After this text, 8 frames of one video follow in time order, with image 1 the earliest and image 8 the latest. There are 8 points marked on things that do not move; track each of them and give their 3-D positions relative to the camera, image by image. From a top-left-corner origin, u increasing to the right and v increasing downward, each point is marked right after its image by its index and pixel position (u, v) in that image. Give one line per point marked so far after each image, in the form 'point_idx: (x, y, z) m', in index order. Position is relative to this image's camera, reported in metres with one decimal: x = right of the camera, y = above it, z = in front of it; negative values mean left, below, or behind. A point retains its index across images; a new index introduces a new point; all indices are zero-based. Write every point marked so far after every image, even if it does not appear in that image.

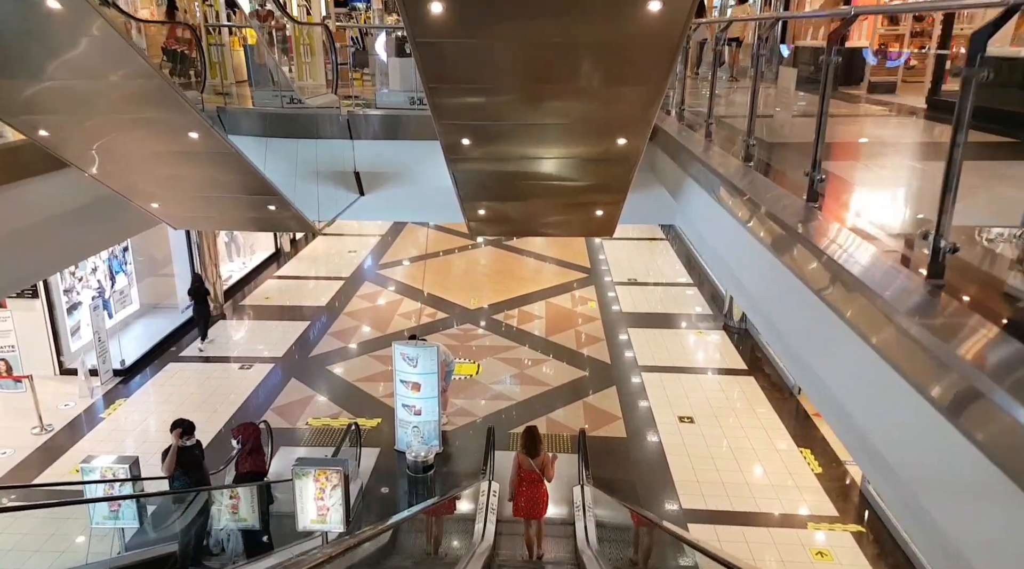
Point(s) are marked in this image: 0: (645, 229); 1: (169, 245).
0: (+3.5, +1.5, +18.9) m
1: (-5.4, +0.4, +11.4) m
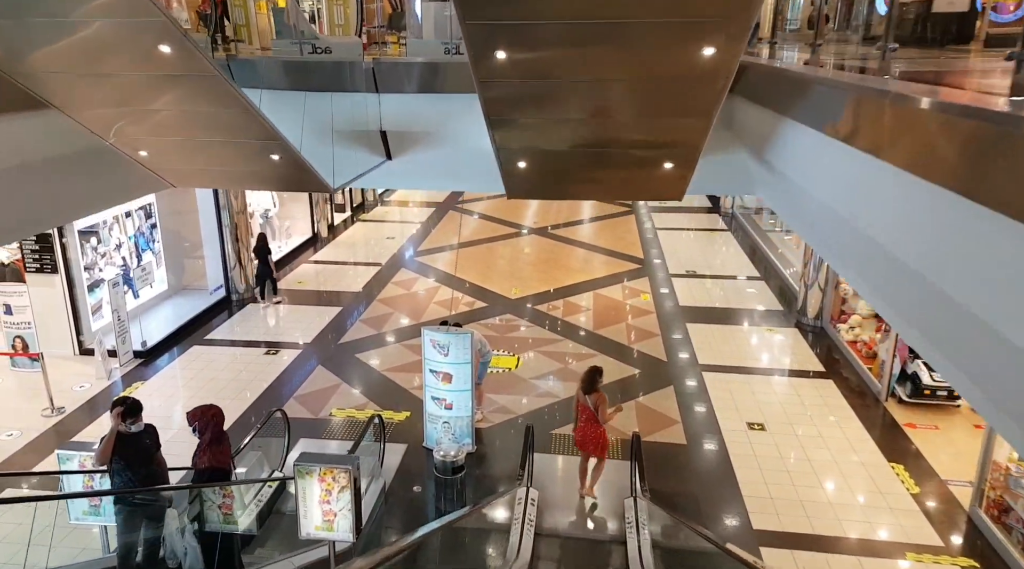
0: (+4.7, +1.6, +17.7) m
1: (-4.7, +0.7, +10.9) m
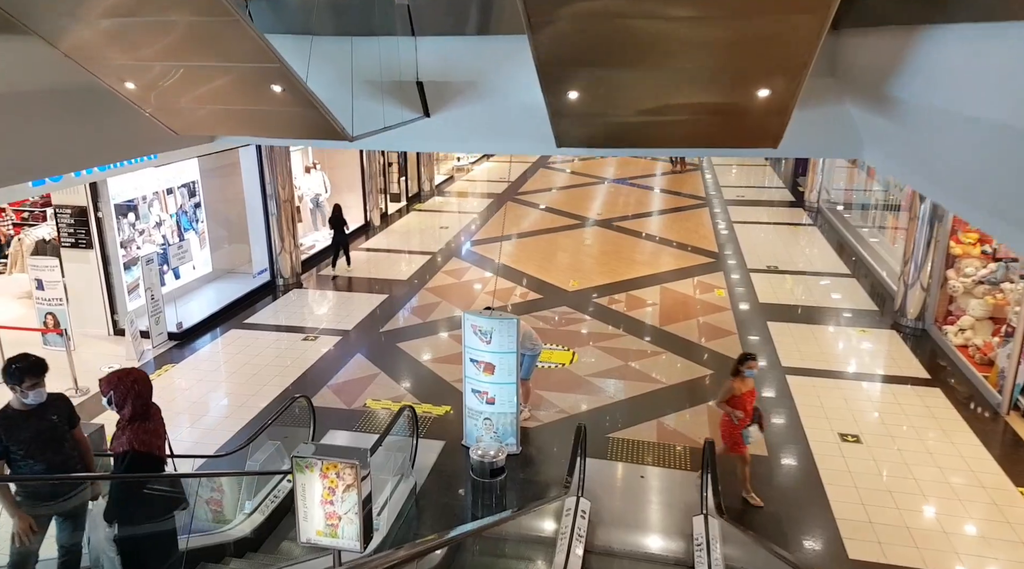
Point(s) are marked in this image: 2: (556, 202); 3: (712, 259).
0: (+6.1, +1.6, +16.3) m
1: (-3.8, +0.9, +10.4) m
2: (+1.0, +1.9, +16.9) m
3: (+3.6, +0.5, +12.9) m
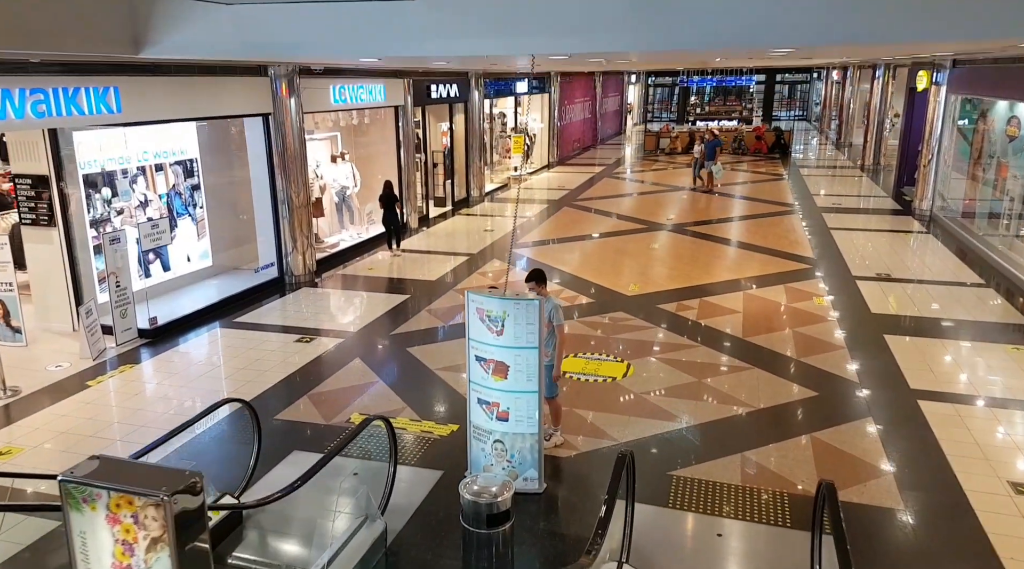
0: (+7.3, +1.2, +13.9) m
1: (-3.2, +1.0, +9.0) m
2: (+2.3, +1.6, +15.0) m
3: (+4.4, +0.3, +10.8) m
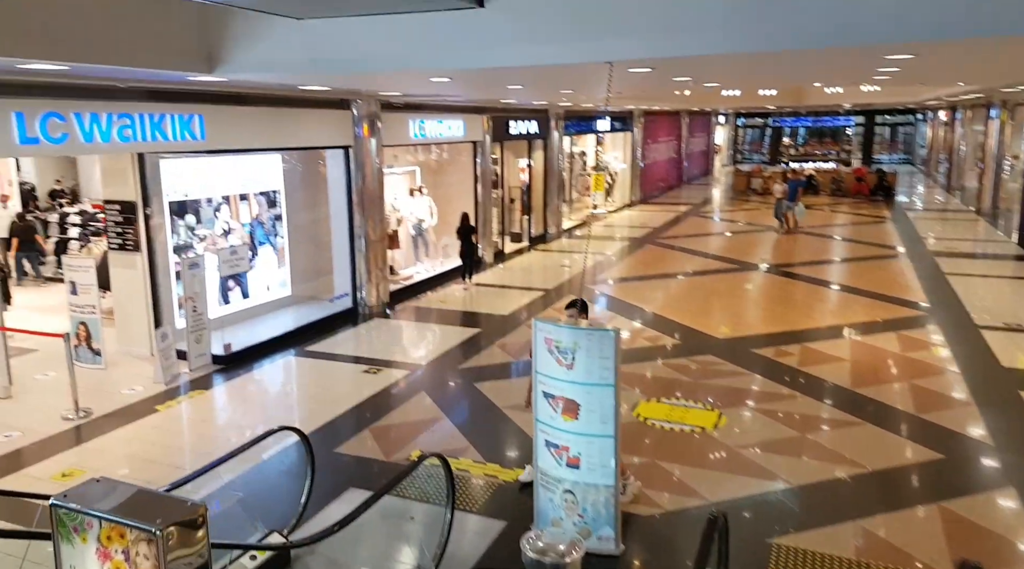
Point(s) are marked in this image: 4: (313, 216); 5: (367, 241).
0: (+8.8, +0.3, +12.6) m
1: (-2.2, +0.6, +8.9) m
2: (+3.9, +0.7, +14.3) m
3: (+5.5, -0.4, +9.7) m
4: (-2.4, +0.9, +8.7) m
5: (-1.8, +0.6, +8.7) m
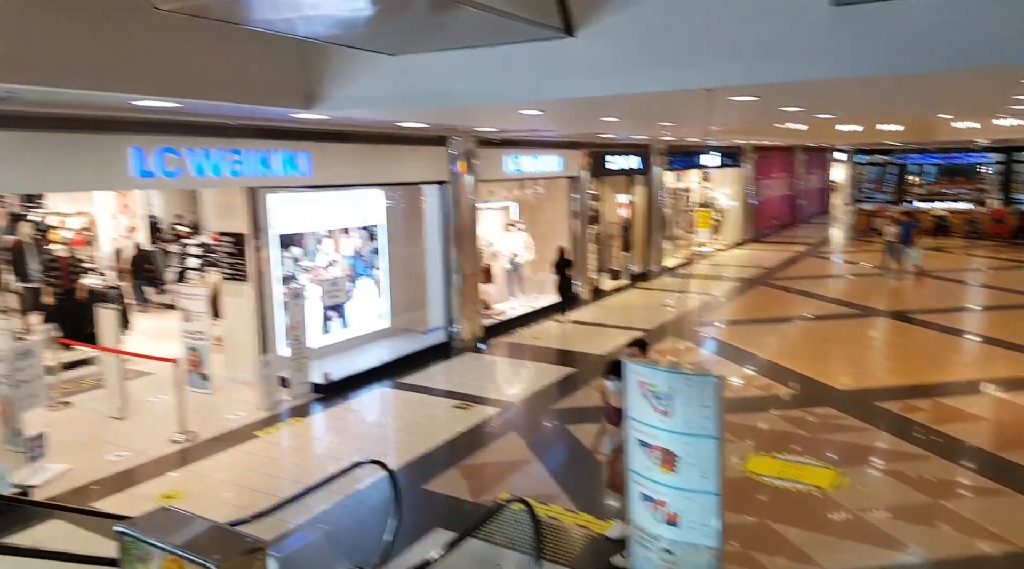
0: (+10.4, -0.6, +11.0) m
1: (-1.0, +0.2, +9.0) m
2: (+5.9, -0.1, +13.4) m
3: (+6.7, -1.0, +8.6) m
4: (-1.2, +0.4, +8.8) m
5: (-0.6, +0.1, +8.7) m
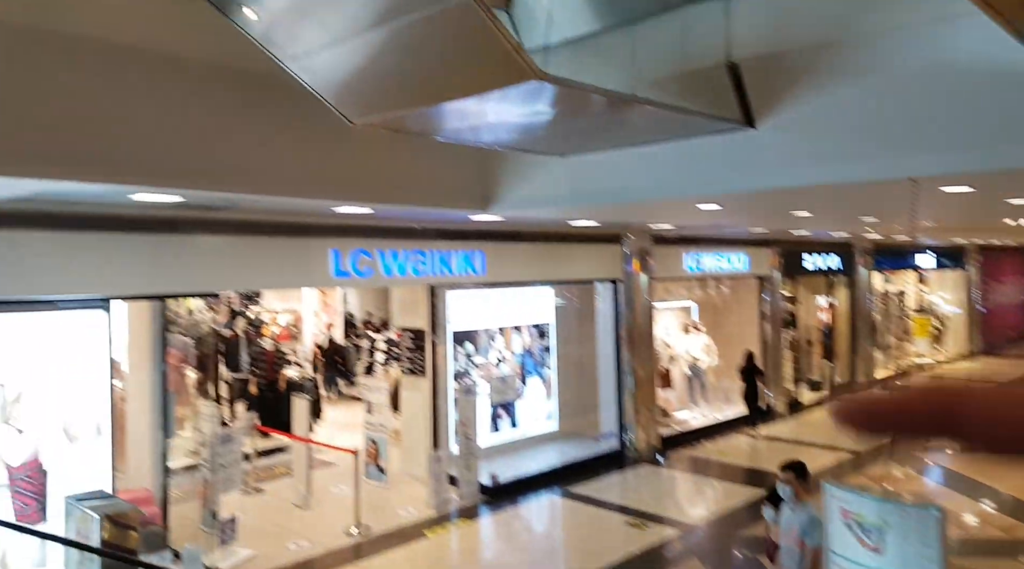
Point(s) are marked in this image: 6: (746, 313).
0: (+12.7, -2.1, +7.7) m
1: (+1.2, -1.1, +8.7) m
2: (+8.9, -2.0, +11.2) m
3: (+8.5, -2.2, +6.3) m
4: (+0.9, -0.8, +8.6) m
5: (+1.5, -1.1, +8.4) m
6: (+3.4, -0.4, +10.4) m
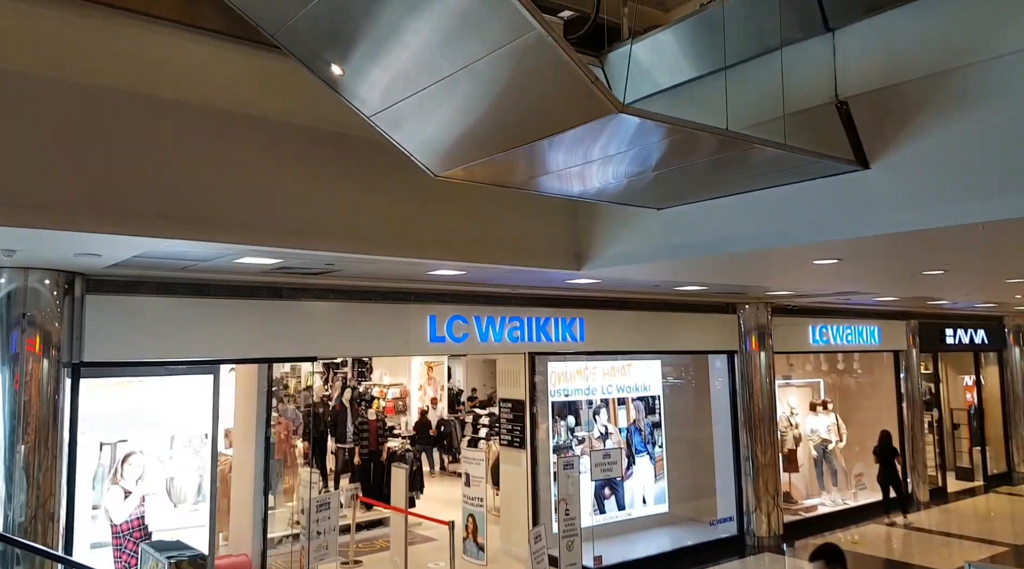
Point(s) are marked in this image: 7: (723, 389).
0: (+13.6, -2.7, +5.3) m
1: (+2.4, -2.0, +8.2) m
2: (+10.4, -3.0, +9.3) m
3: (+9.3, -2.6, +4.5) m
4: (+2.1, -1.6, +8.1) m
5: (+2.7, -1.9, +7.8) m
6: (+4.9, -1.4, +9.5) m
7: (+2.4, -1.2, +7.9) m
